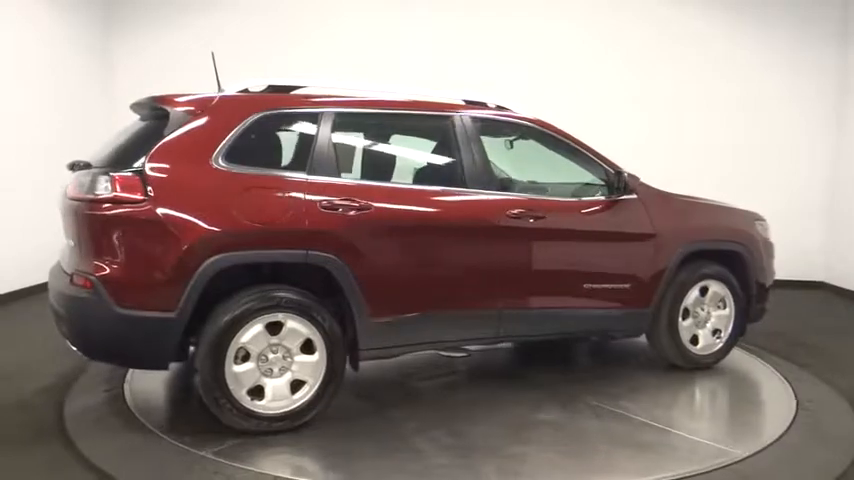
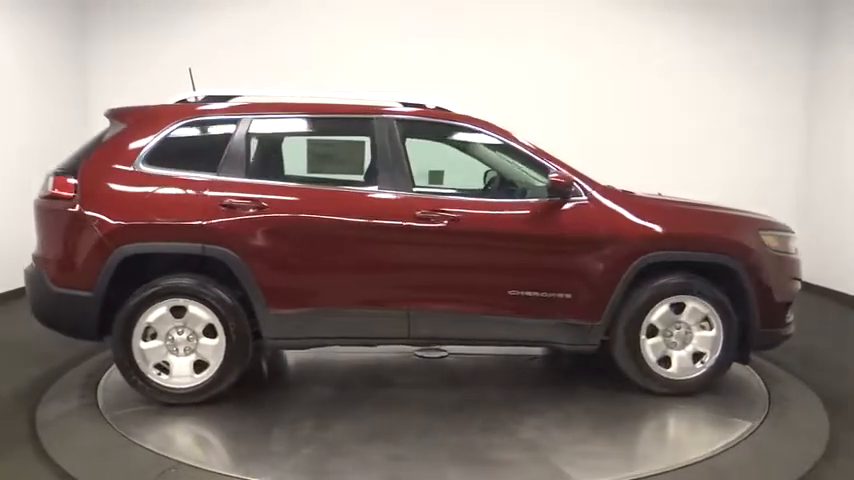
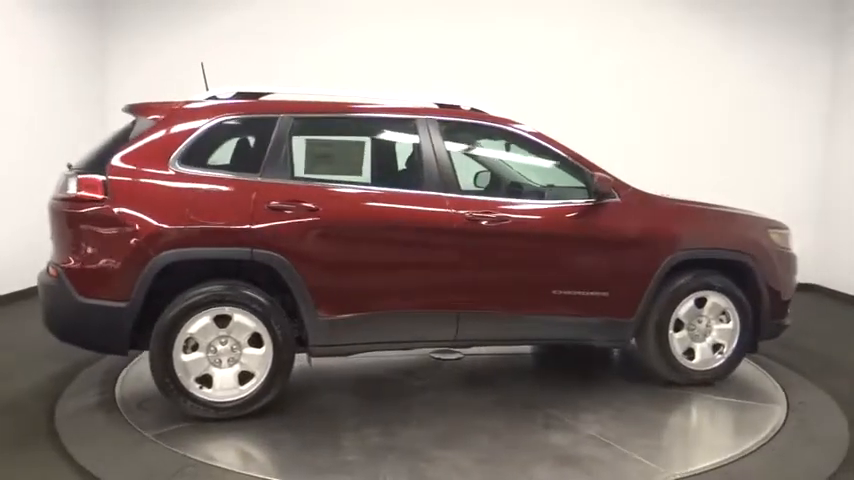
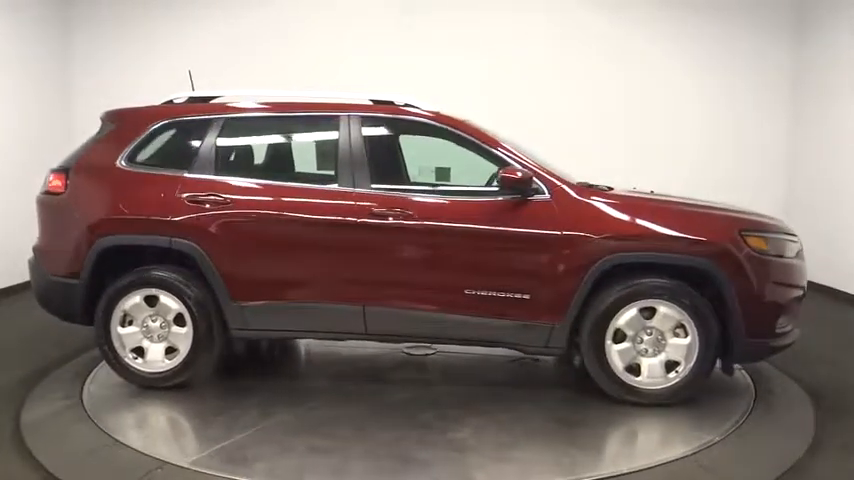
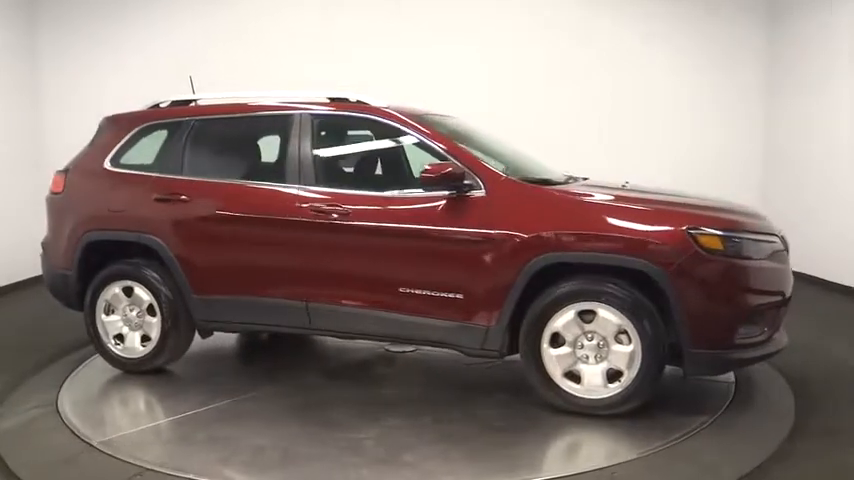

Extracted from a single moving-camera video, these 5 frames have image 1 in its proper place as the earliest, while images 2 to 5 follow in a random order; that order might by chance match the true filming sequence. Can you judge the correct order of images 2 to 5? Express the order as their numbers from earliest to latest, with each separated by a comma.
3, 2, 4, 5
